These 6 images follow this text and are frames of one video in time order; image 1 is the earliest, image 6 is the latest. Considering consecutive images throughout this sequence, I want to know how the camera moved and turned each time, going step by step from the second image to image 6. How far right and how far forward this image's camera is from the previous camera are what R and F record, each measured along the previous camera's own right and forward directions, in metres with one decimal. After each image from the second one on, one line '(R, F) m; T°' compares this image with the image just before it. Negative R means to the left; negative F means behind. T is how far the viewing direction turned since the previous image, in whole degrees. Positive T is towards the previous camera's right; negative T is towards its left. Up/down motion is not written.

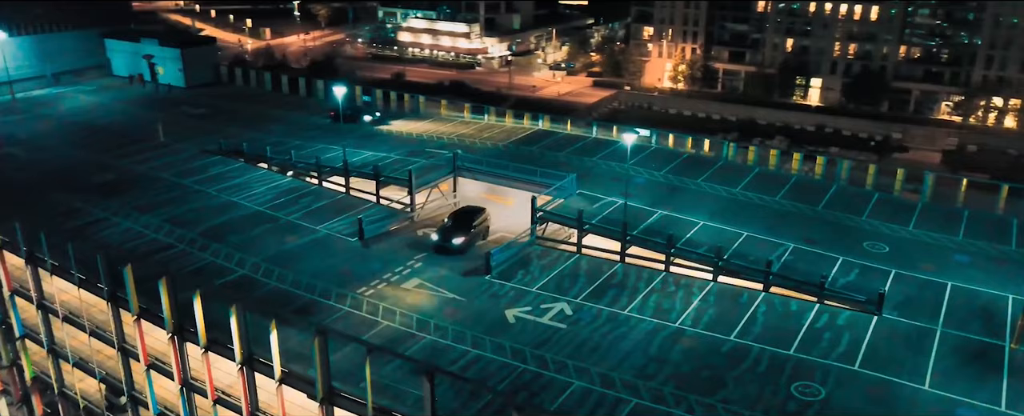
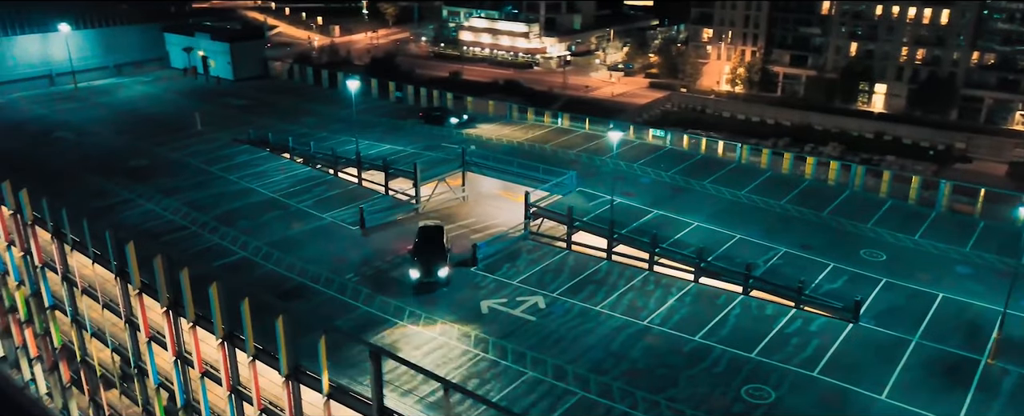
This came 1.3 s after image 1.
(+3.3, -0.3) m; -5°
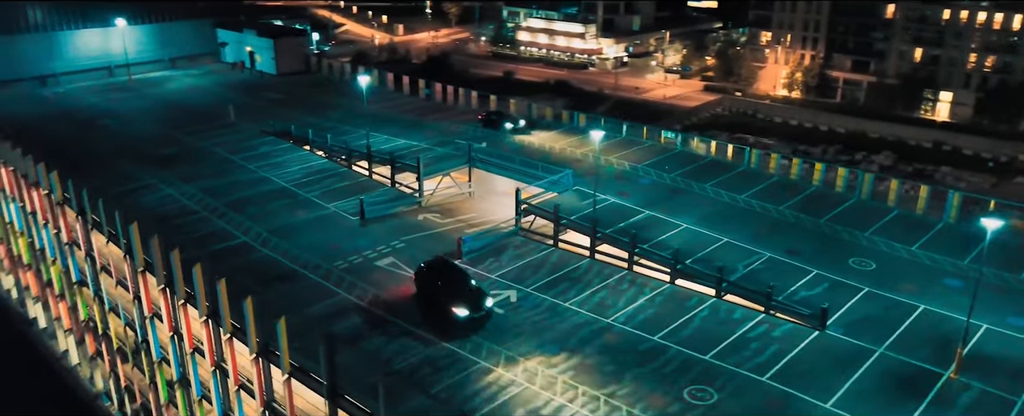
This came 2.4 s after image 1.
(+3.4, -0.4) m; -5°
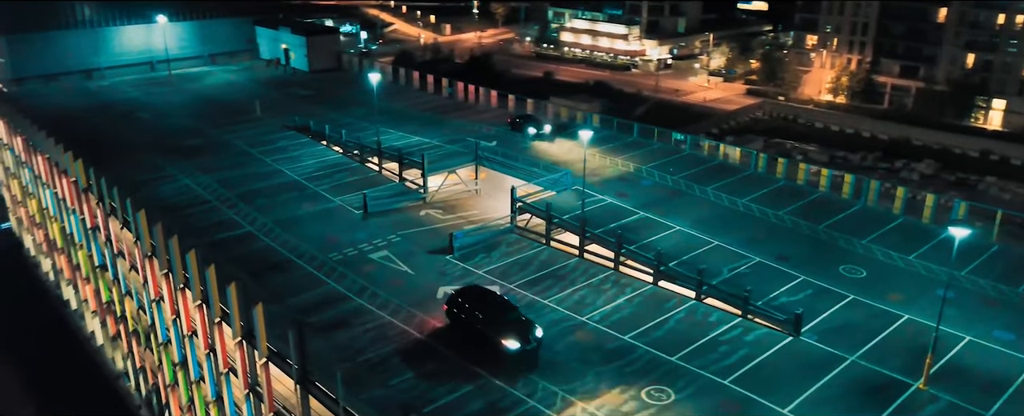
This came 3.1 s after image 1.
(+2.5, -0.3) m; -4°
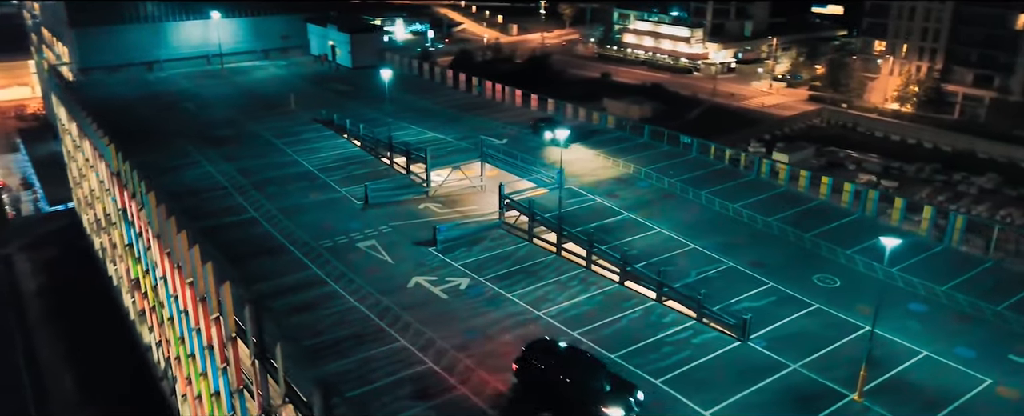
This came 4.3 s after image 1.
(+3.9, -0.5) m; -6°
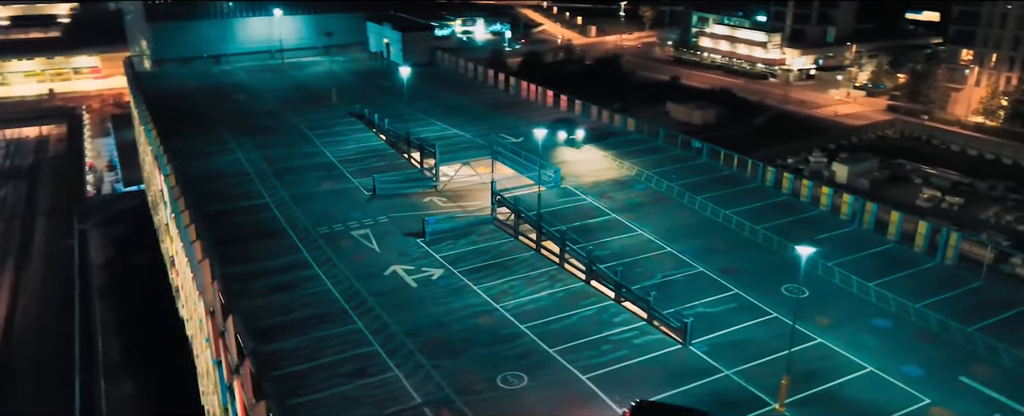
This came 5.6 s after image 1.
(+4.4, -0.5) m; -7°
